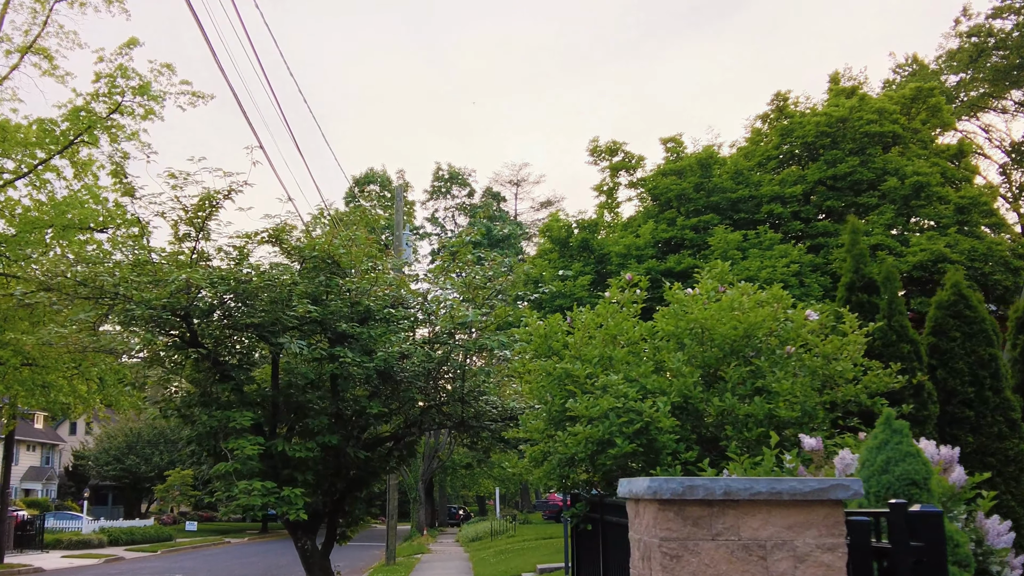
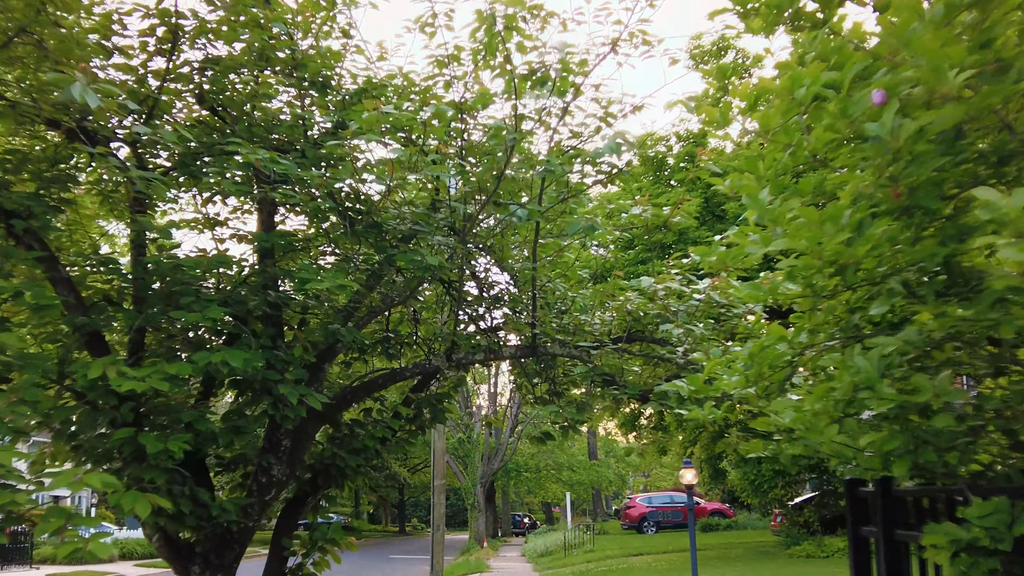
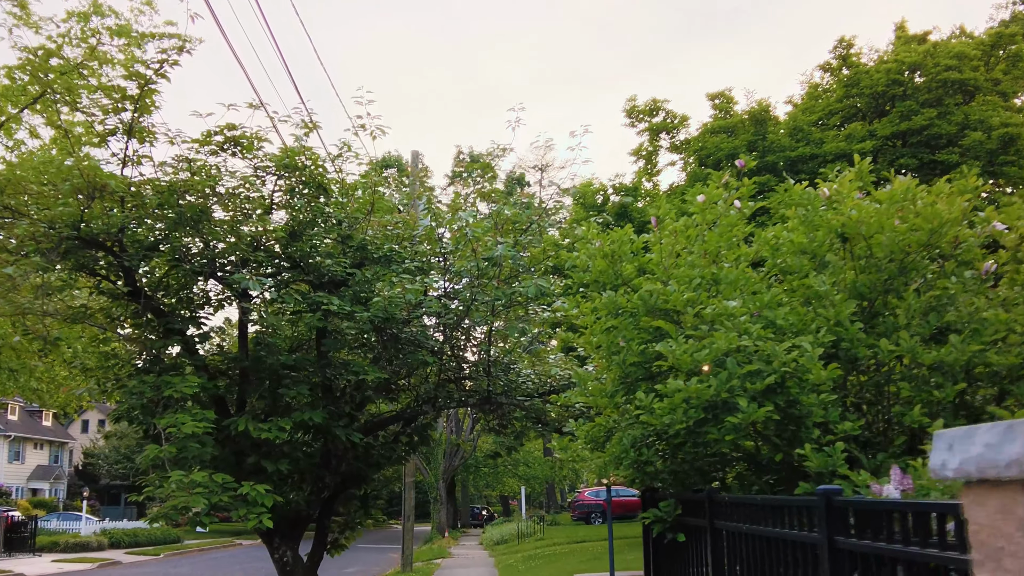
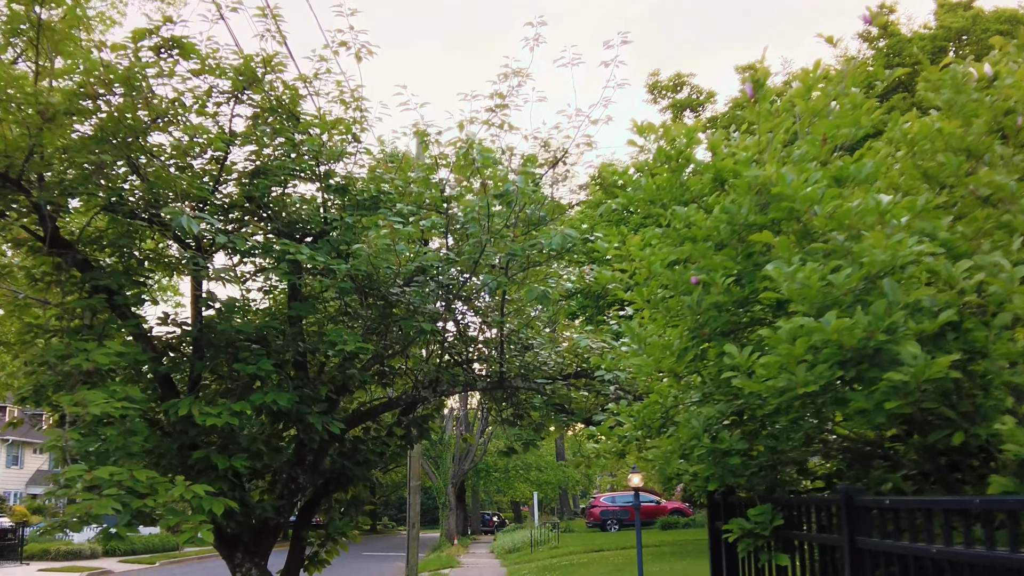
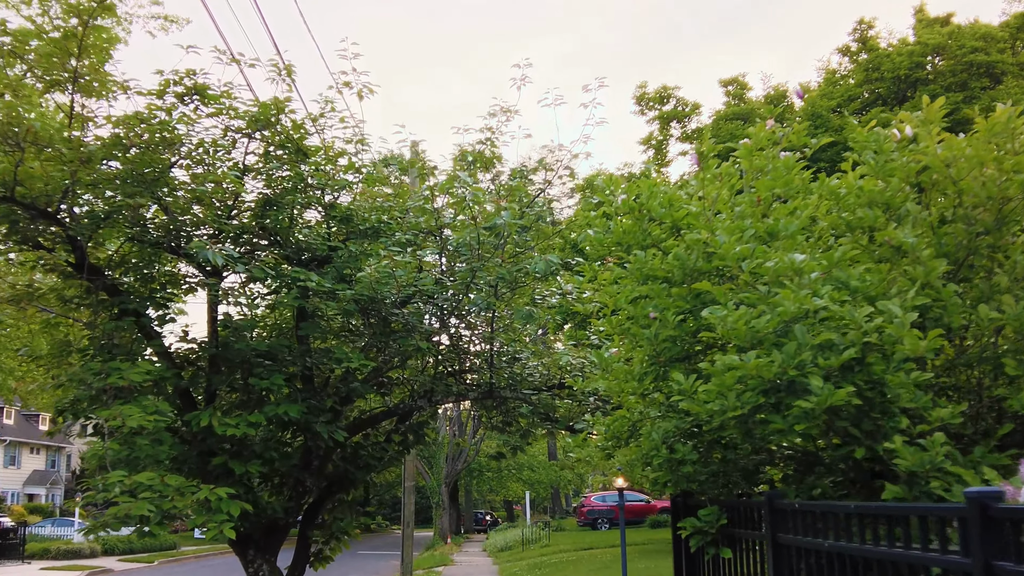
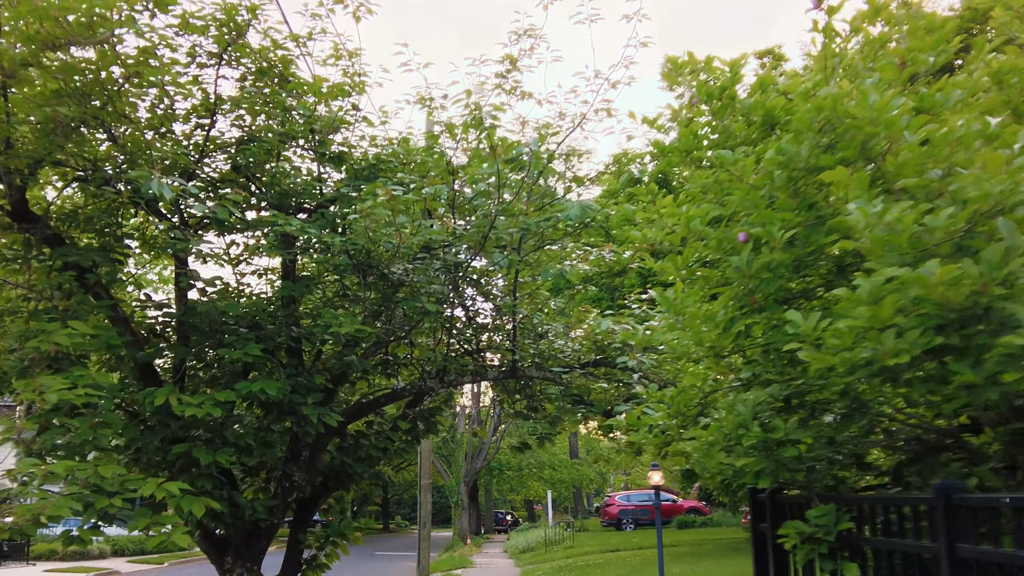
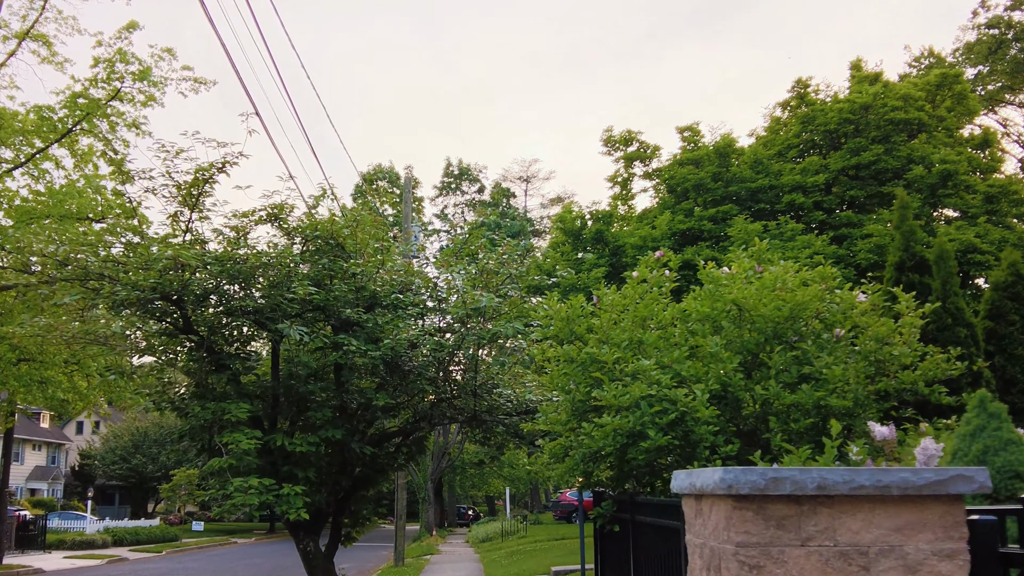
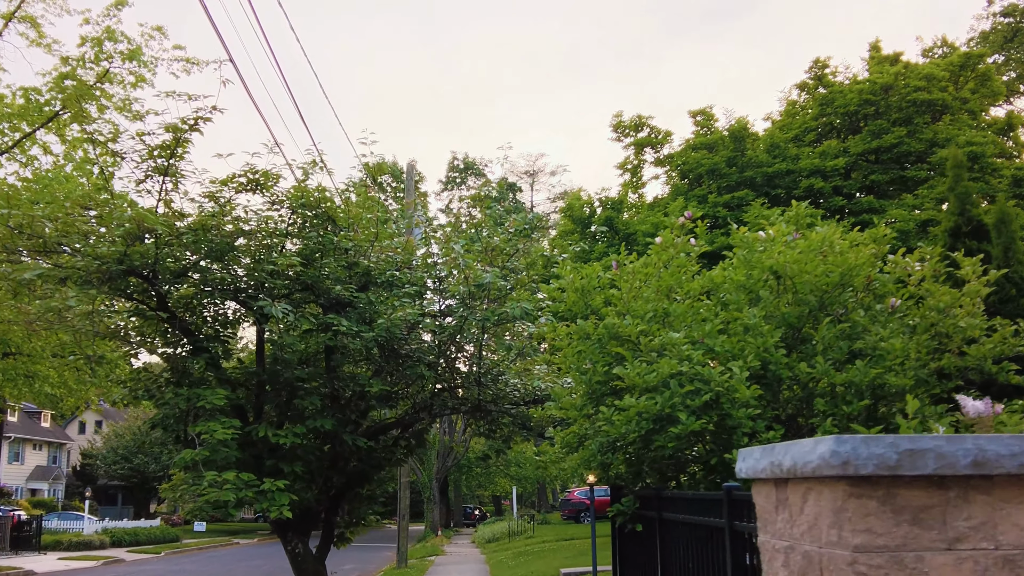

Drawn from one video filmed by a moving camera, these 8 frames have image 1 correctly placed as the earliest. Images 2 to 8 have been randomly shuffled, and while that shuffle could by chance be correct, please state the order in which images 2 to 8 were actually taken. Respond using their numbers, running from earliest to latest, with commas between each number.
7, 8, 3, 5, 4, 6, 2
